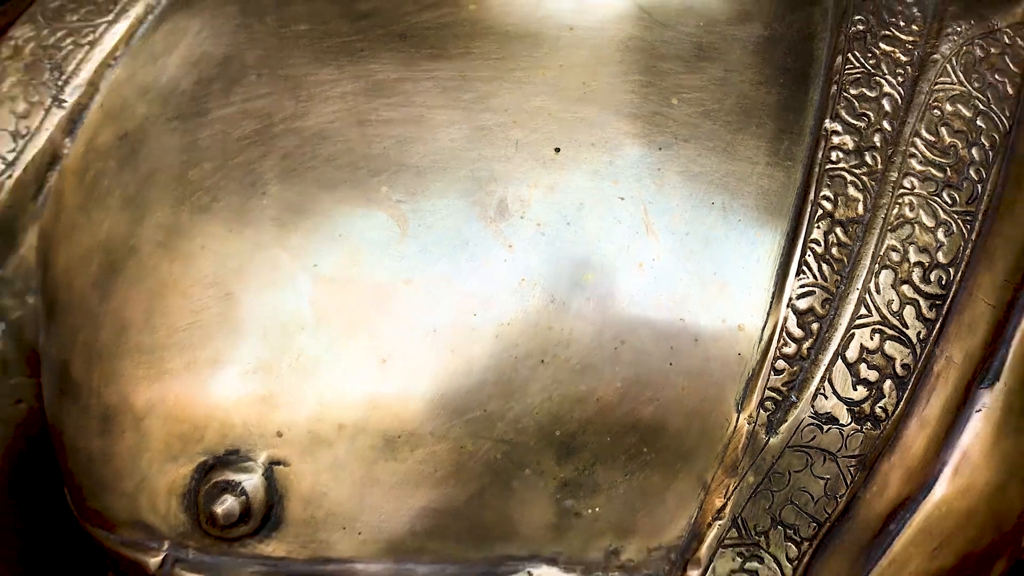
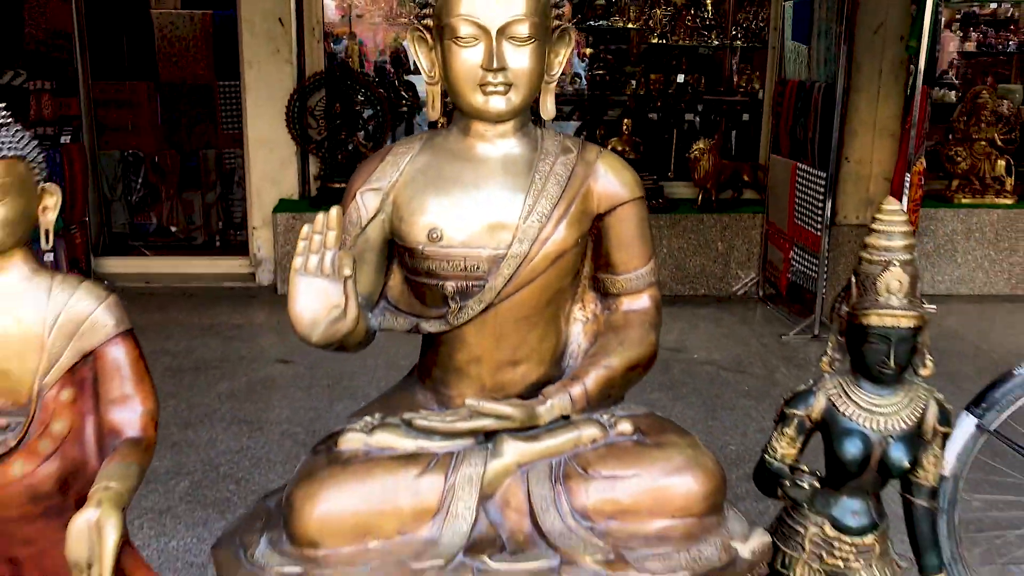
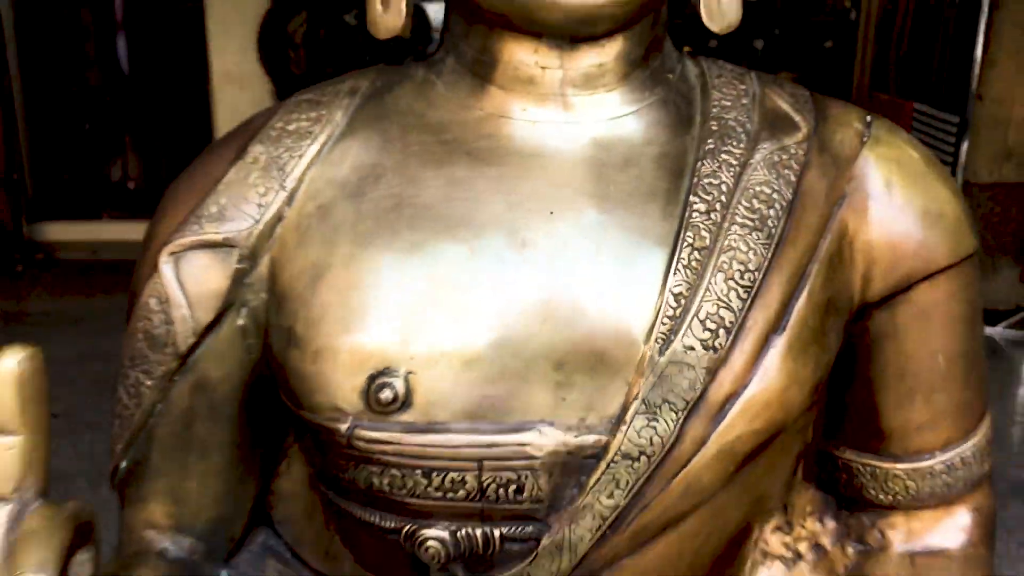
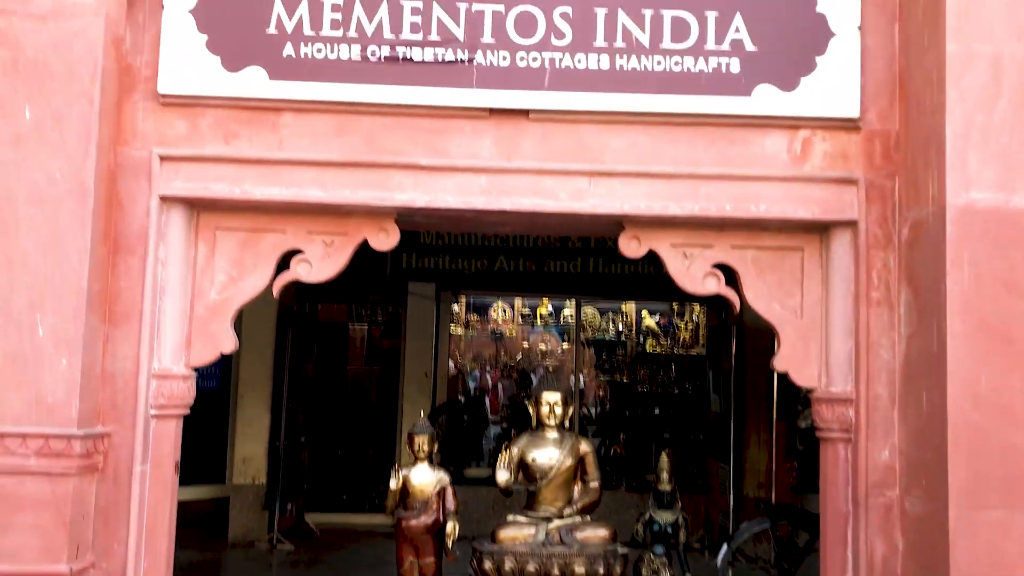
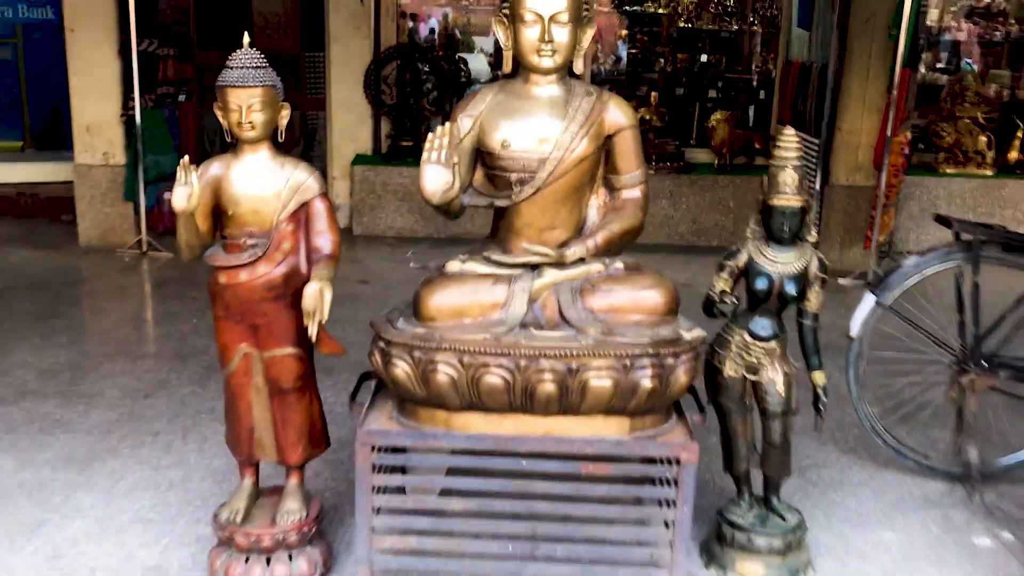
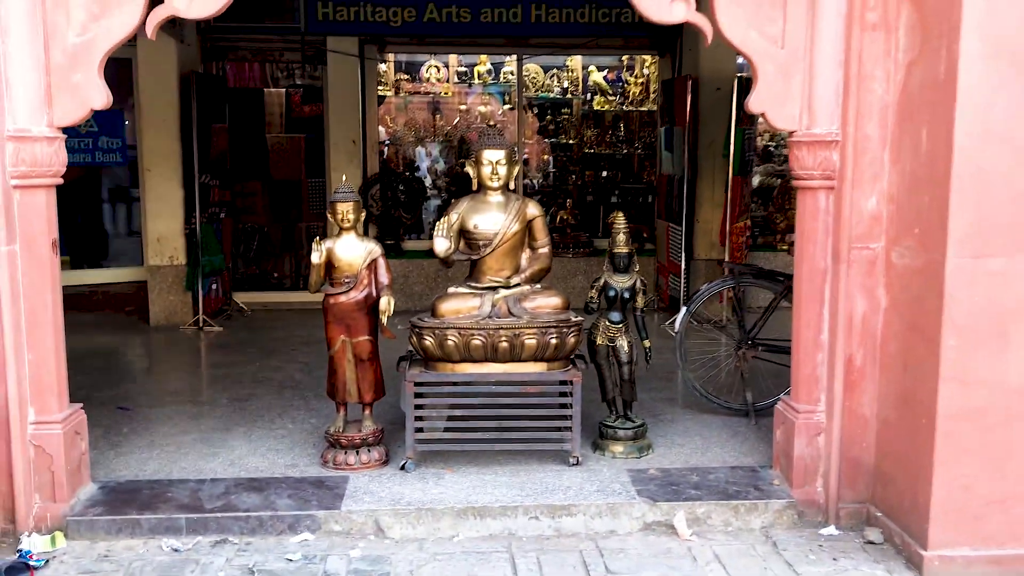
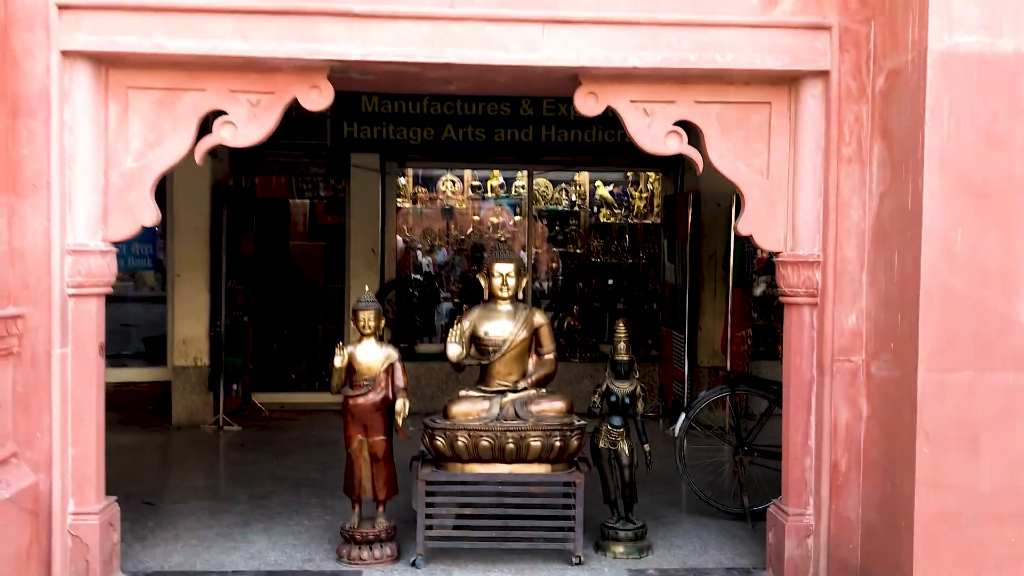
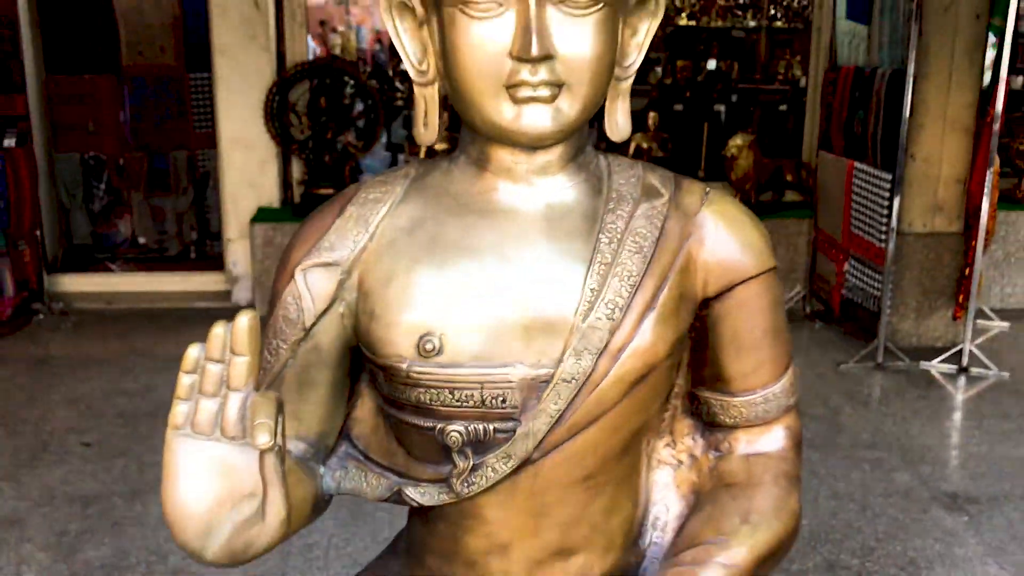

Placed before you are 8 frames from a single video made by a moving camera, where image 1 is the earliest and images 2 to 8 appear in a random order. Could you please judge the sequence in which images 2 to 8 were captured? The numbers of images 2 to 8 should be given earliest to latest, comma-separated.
3, 8, 2, 5, 6, 7, 4
